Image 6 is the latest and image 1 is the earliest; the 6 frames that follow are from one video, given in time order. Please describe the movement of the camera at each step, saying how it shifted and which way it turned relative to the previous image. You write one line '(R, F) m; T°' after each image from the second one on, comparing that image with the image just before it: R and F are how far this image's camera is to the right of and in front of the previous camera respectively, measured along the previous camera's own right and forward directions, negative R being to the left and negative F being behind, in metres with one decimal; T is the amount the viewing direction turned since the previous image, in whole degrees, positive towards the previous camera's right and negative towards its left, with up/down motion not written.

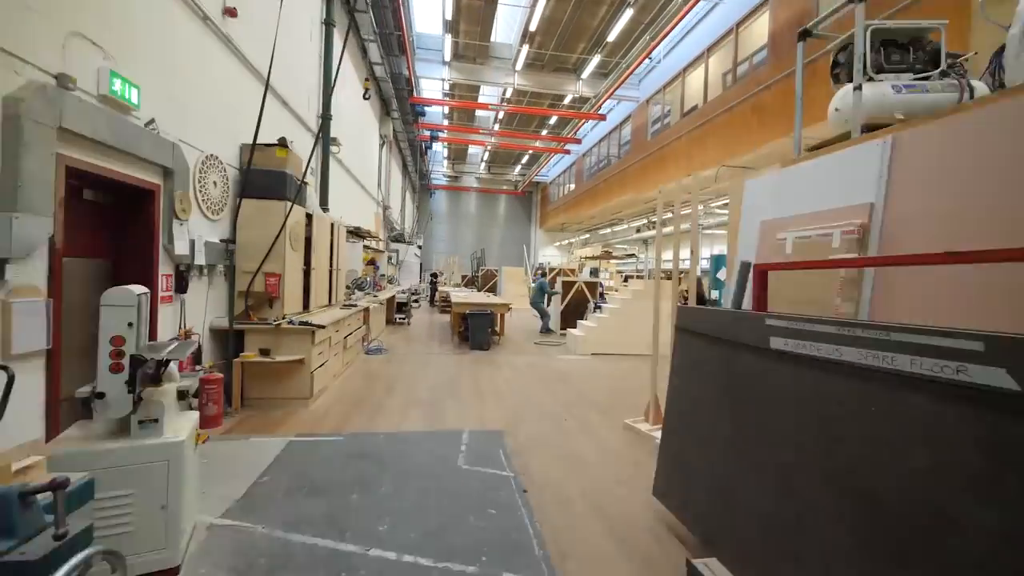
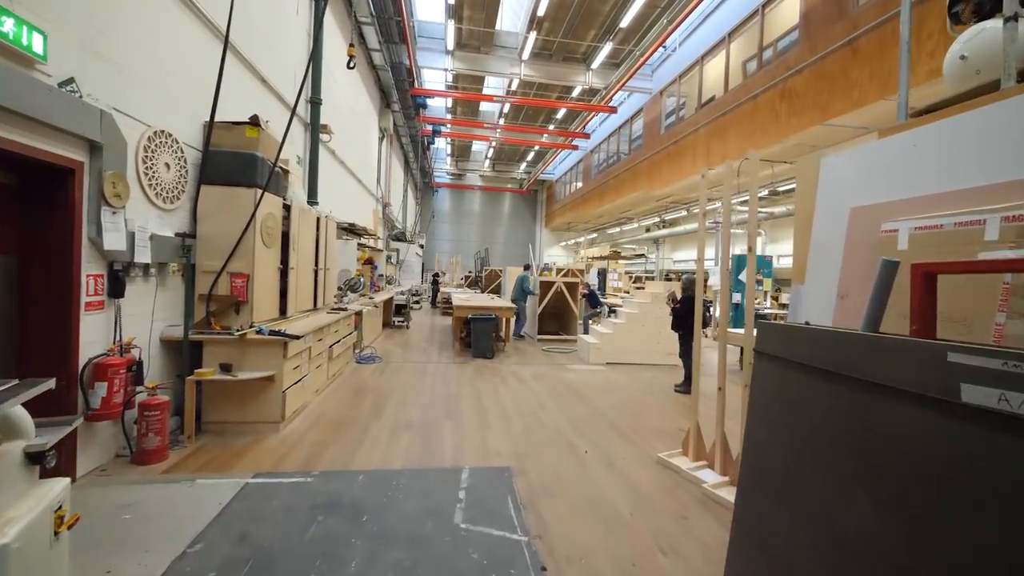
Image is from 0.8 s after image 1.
(0.0, +0.6) m; 0°
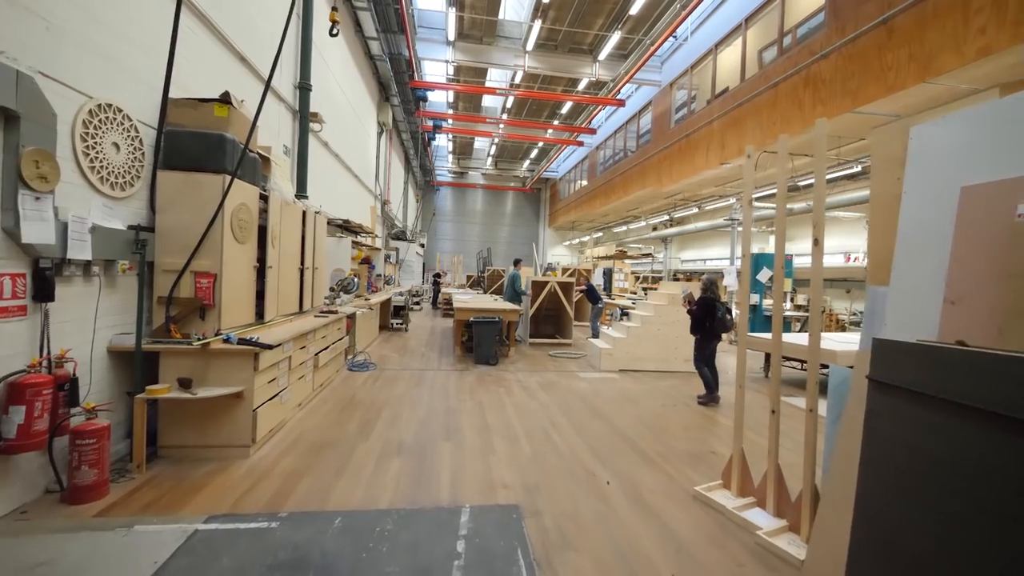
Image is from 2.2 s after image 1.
(0.0, +0.4) m; 0°
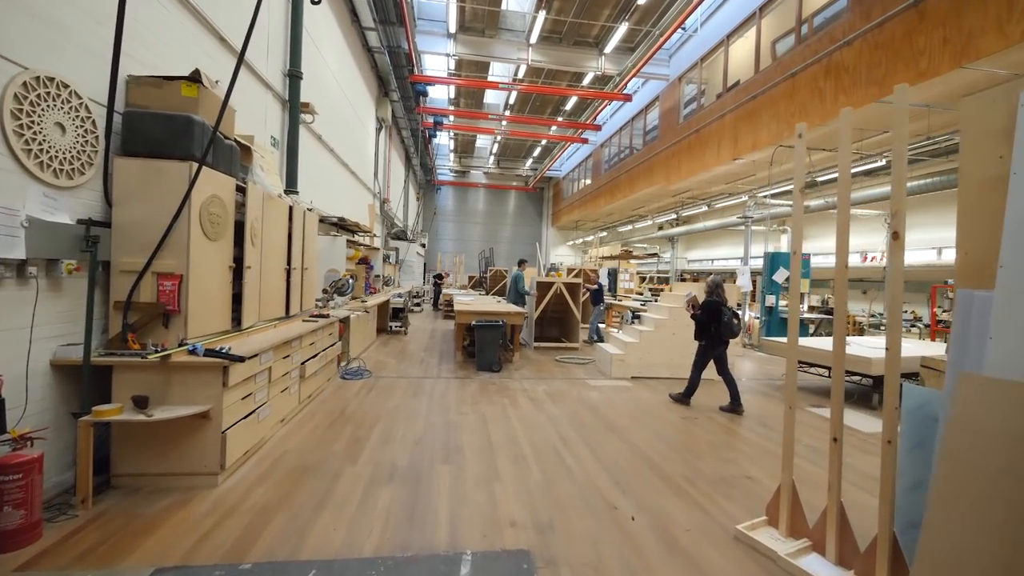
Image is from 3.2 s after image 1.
(0.0, +0.3) m; 0°
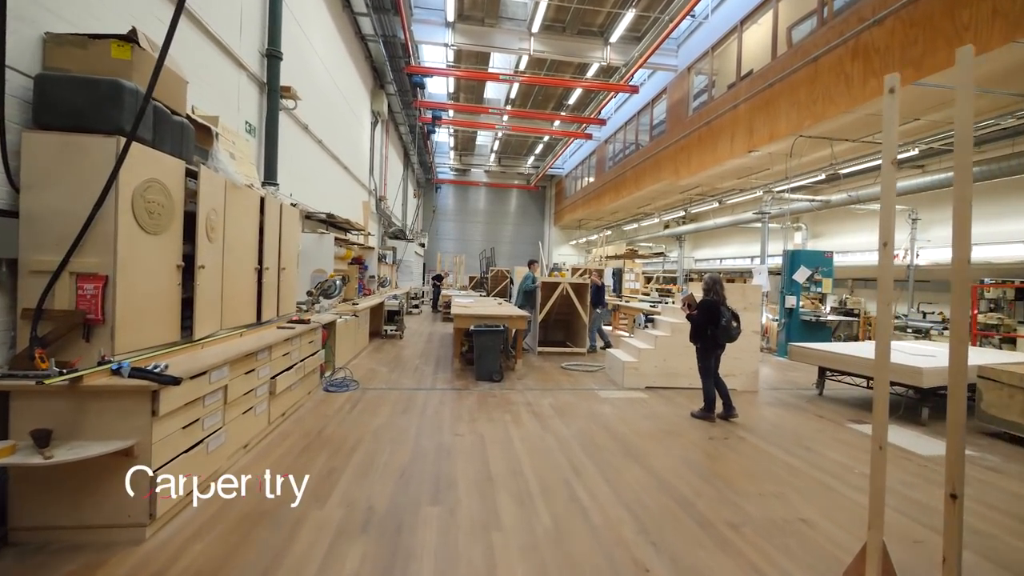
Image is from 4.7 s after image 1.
(0.0, +0.5) m; 0°
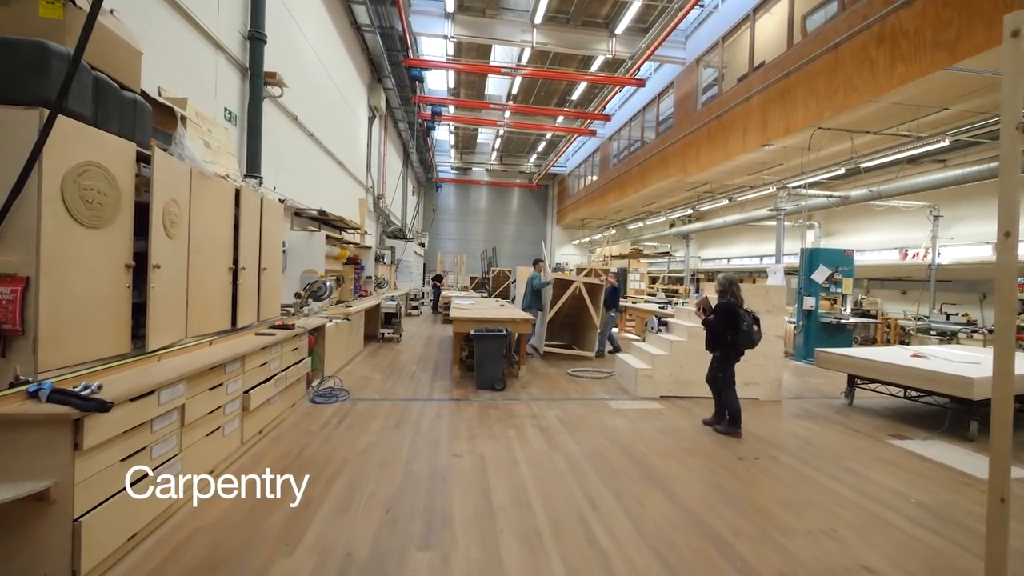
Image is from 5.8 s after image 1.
(0.0, +0.3) m; 0°
